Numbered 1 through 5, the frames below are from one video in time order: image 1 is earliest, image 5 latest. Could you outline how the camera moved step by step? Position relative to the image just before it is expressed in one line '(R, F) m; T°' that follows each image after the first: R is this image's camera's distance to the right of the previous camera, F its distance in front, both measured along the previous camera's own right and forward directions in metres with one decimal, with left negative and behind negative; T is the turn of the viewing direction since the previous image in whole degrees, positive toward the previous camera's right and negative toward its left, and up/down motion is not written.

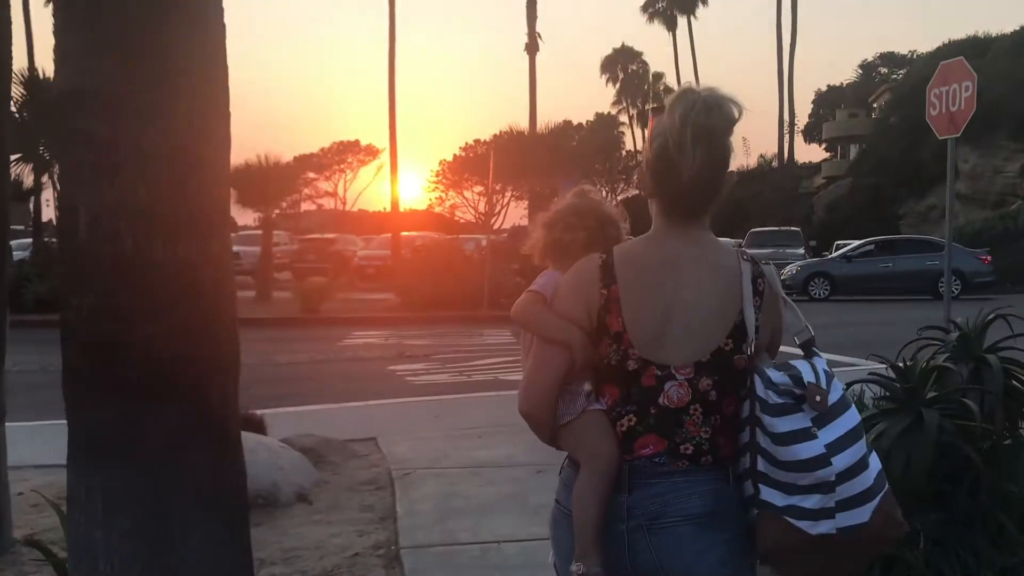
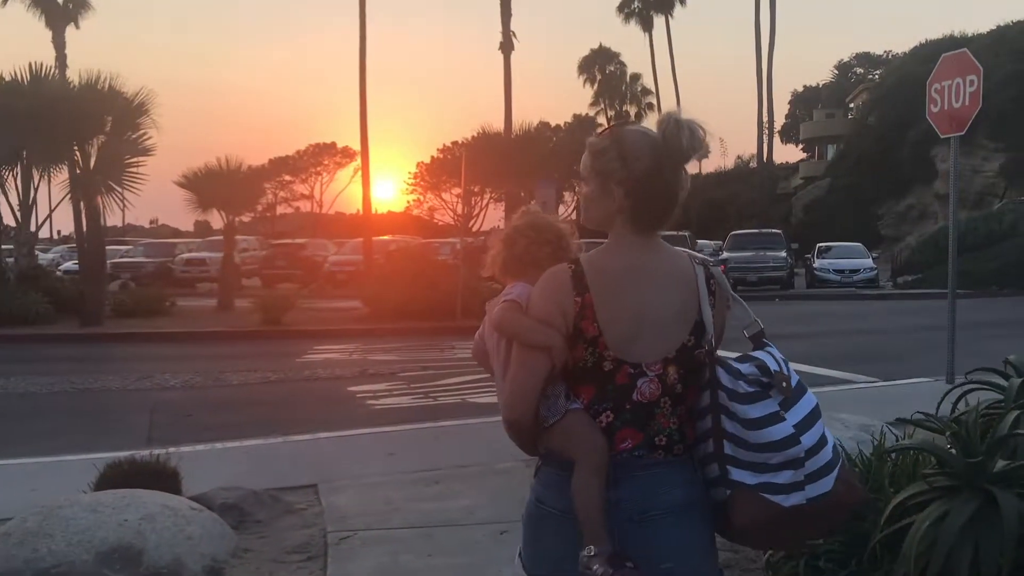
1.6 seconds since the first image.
(+0.1, +0.9) m; +1°
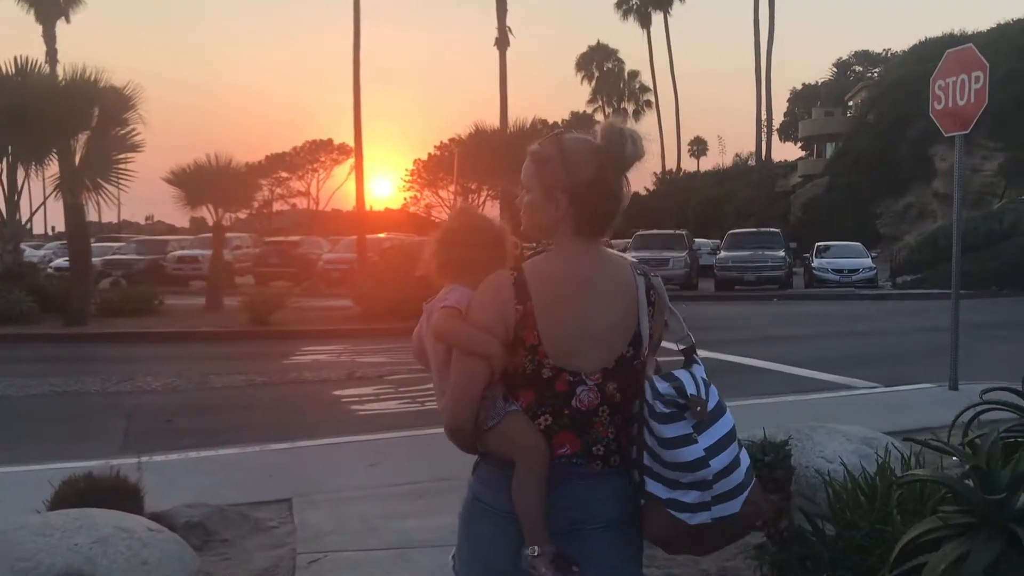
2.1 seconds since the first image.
(+0.1, +0.3) m; 0°
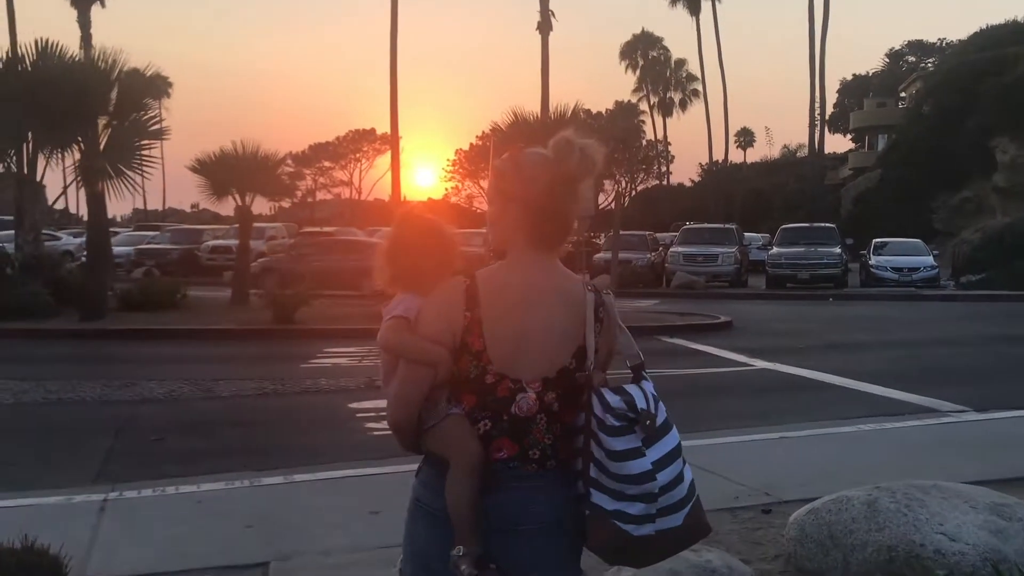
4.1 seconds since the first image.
(0.0, +1.2) m; -2°
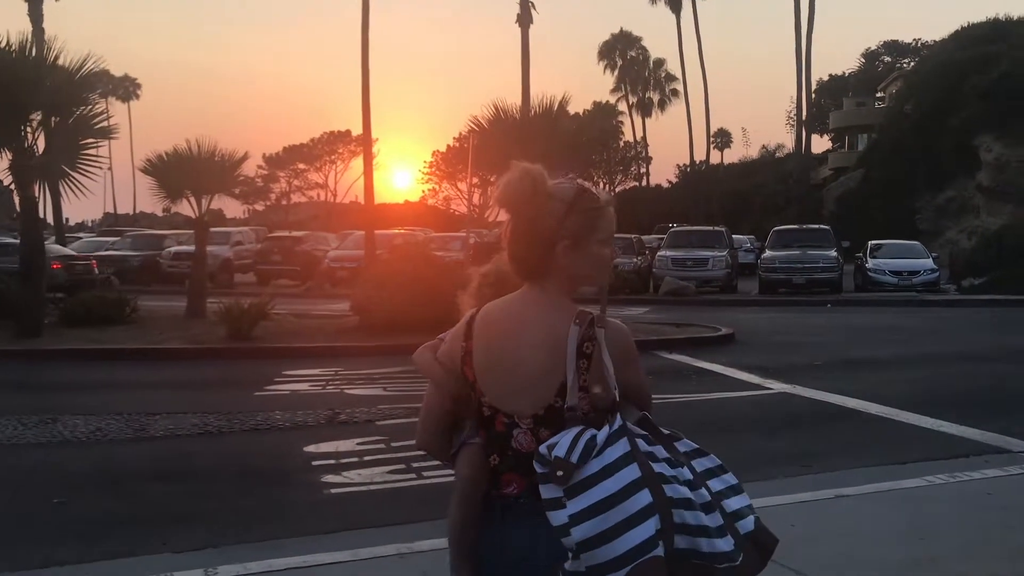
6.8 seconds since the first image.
(-0.1, +1.6) m; +1°
